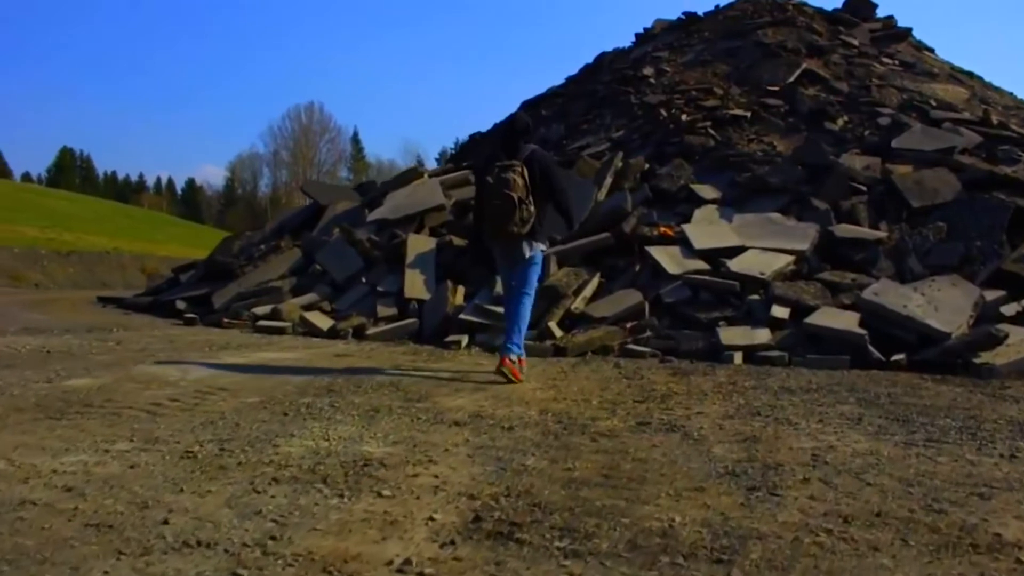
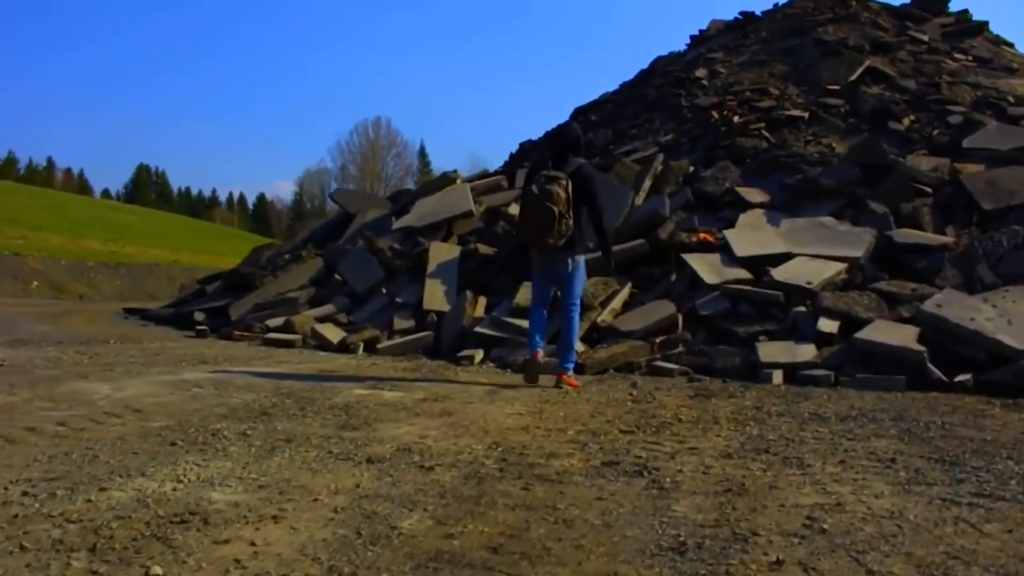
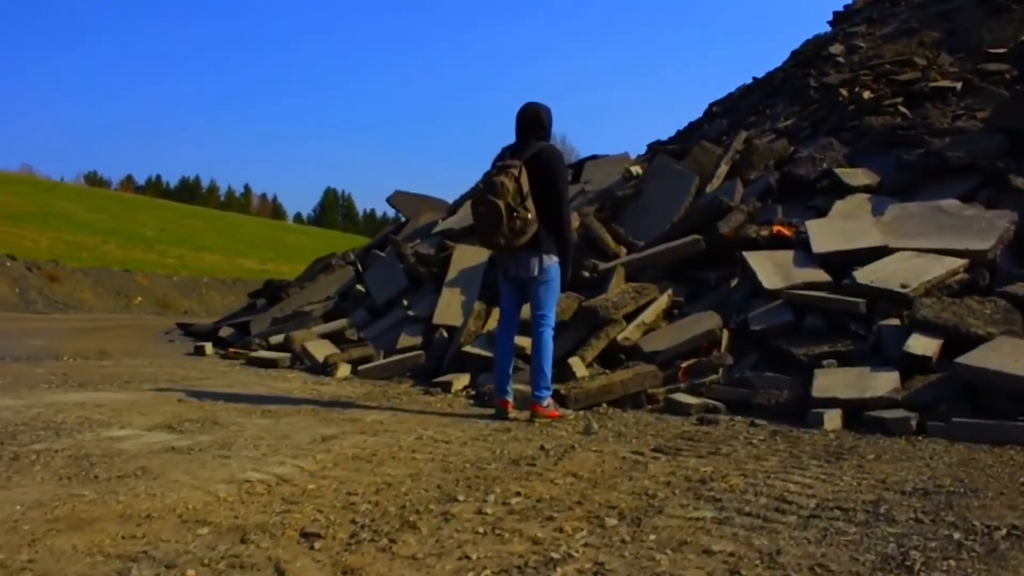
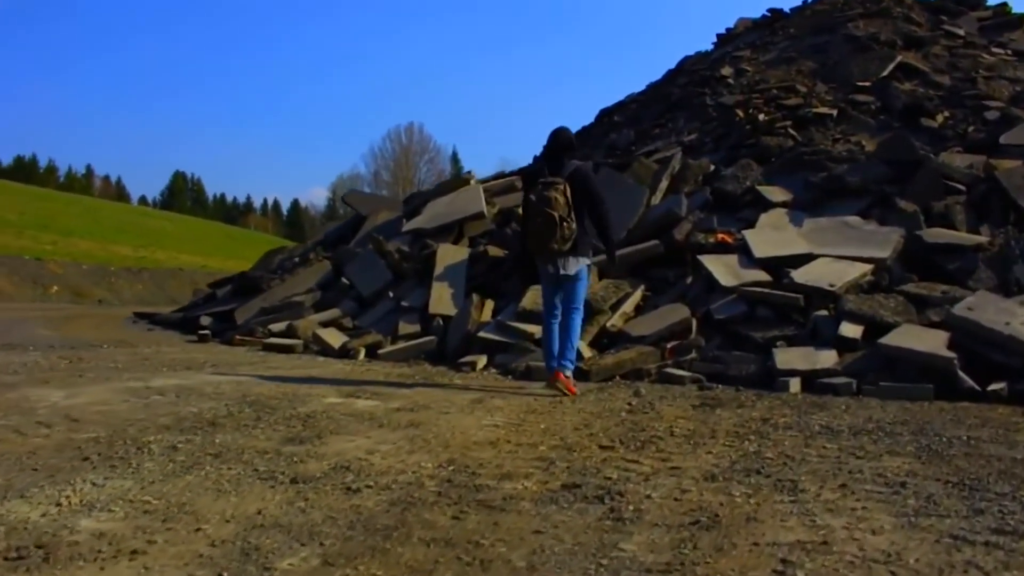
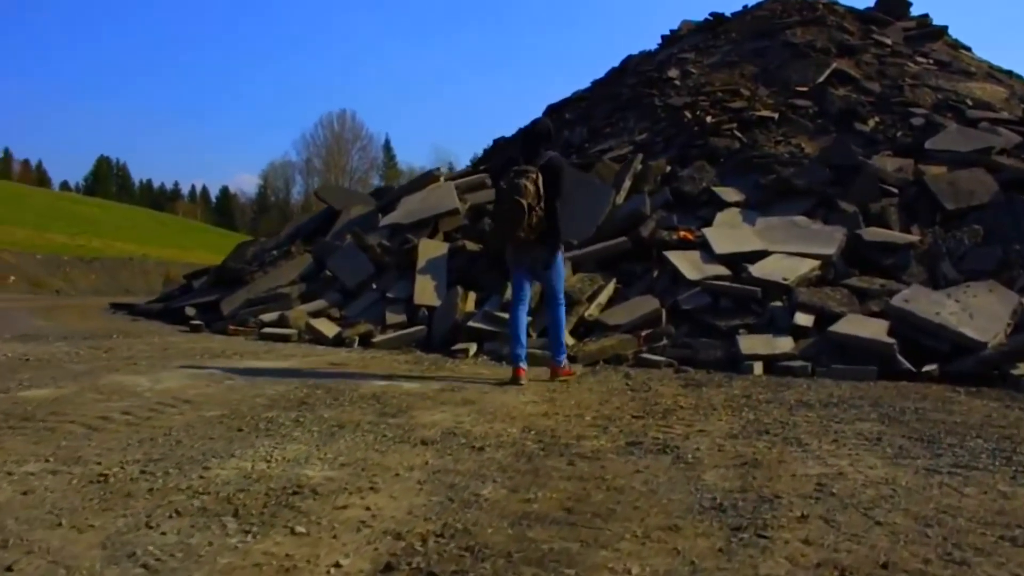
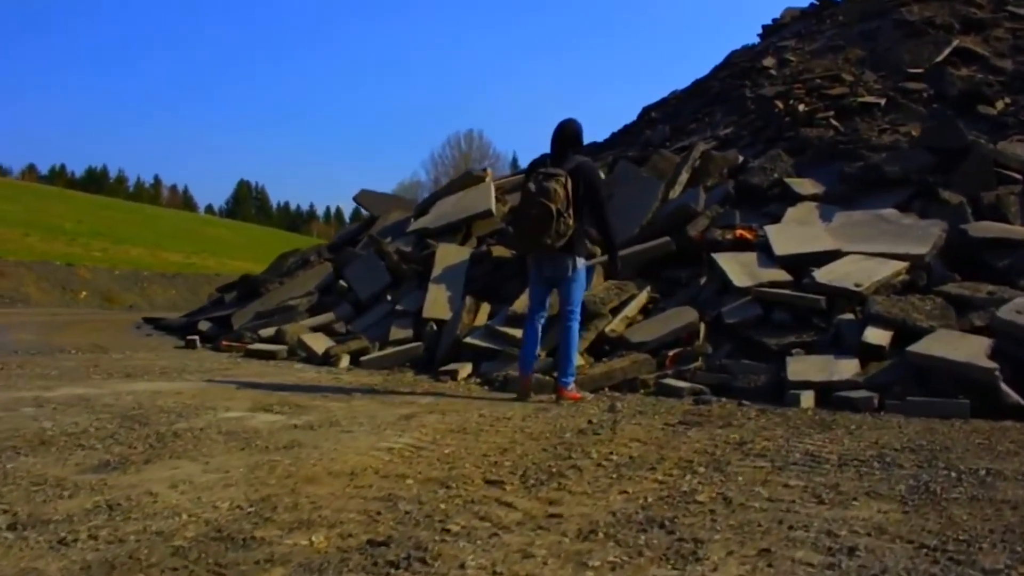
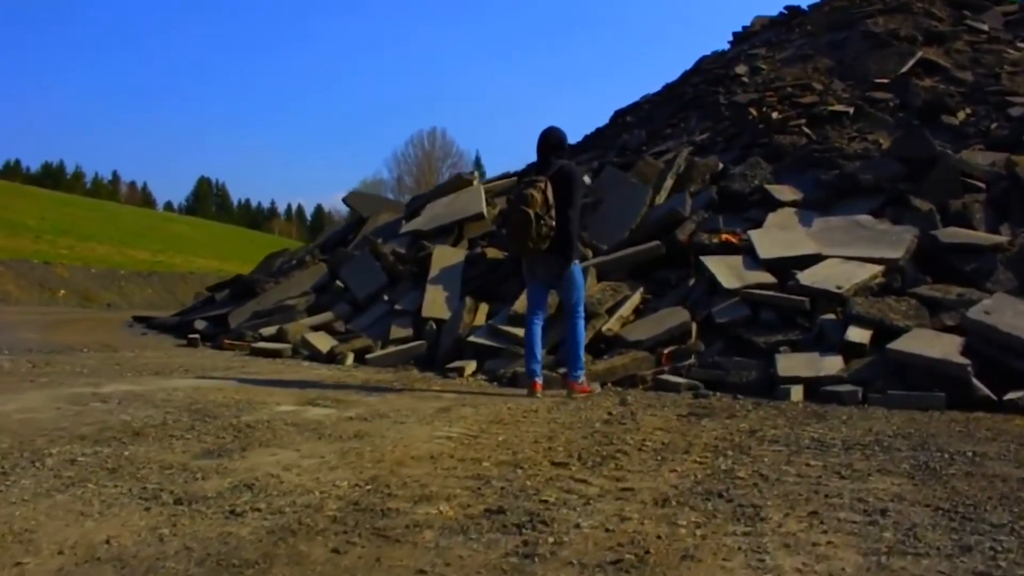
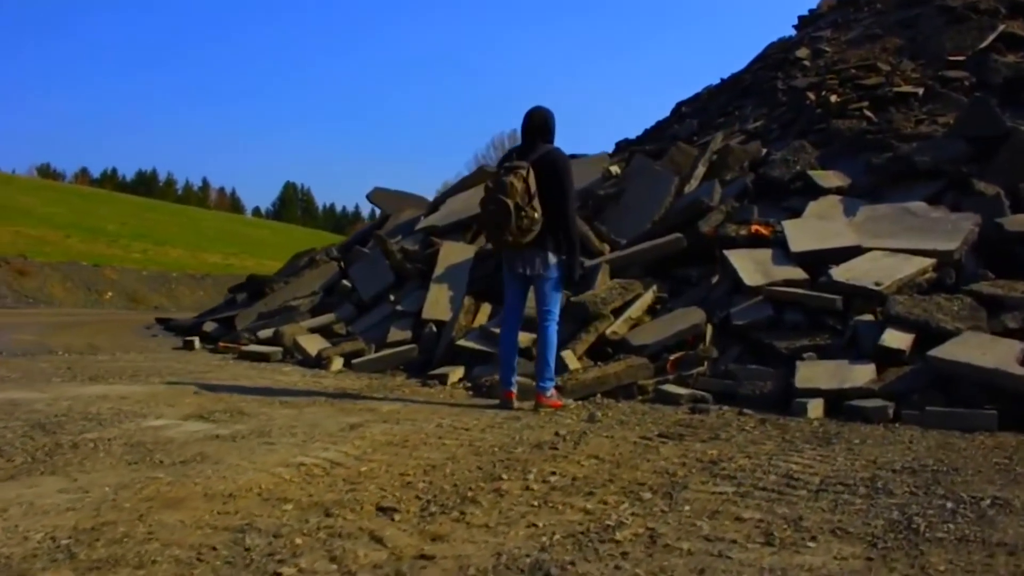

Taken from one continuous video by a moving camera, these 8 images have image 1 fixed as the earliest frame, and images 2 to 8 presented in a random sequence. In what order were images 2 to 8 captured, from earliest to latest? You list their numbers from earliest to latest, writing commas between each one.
5, 2, 4, 7, 6, 8, 3
